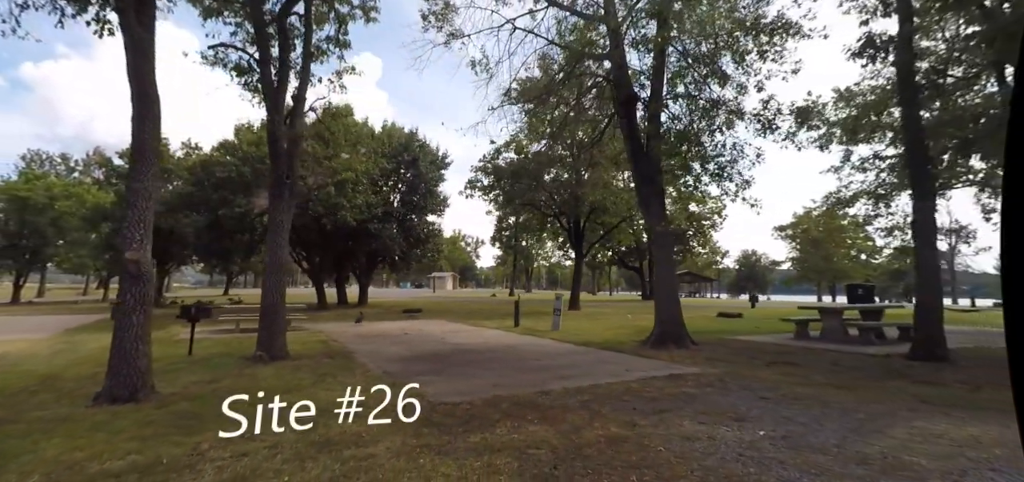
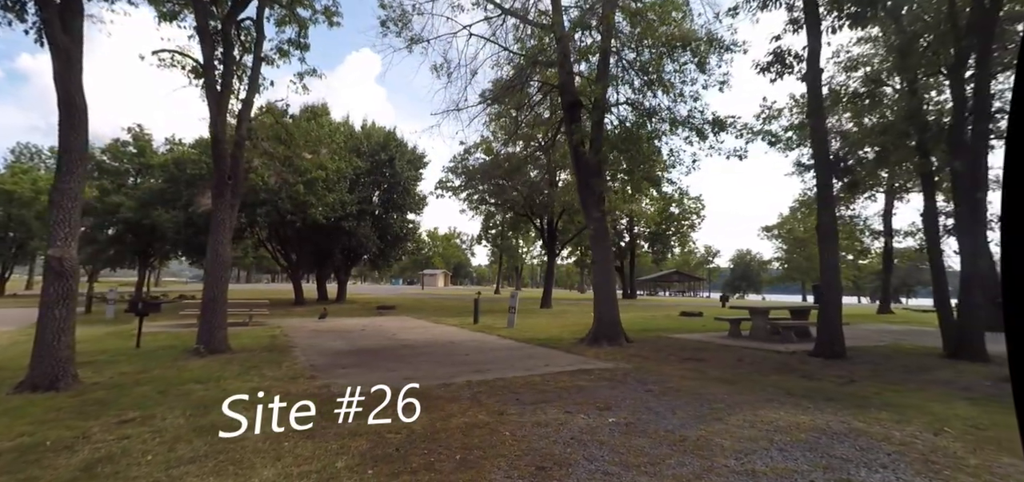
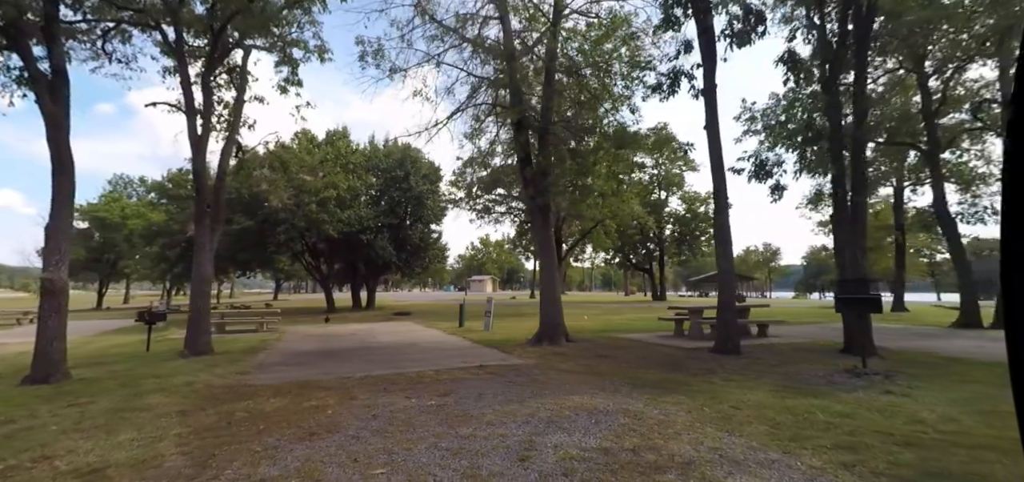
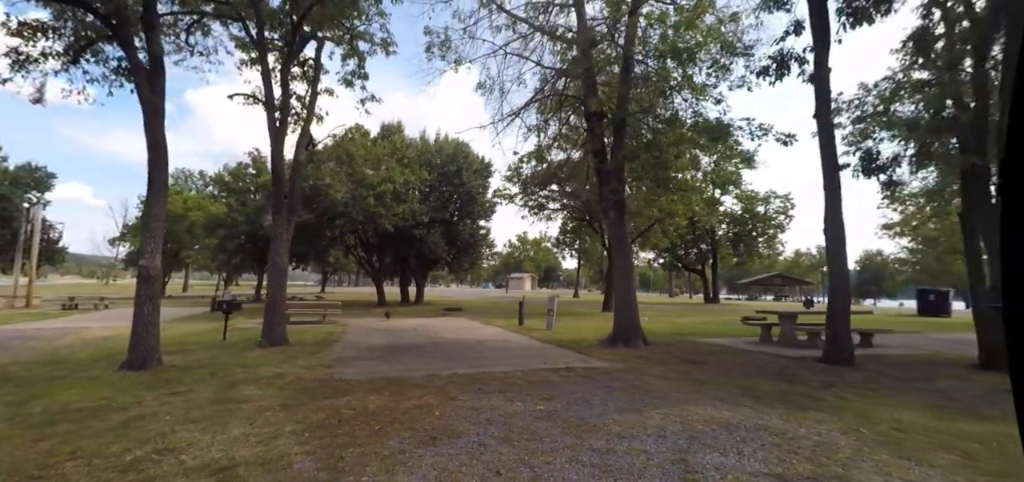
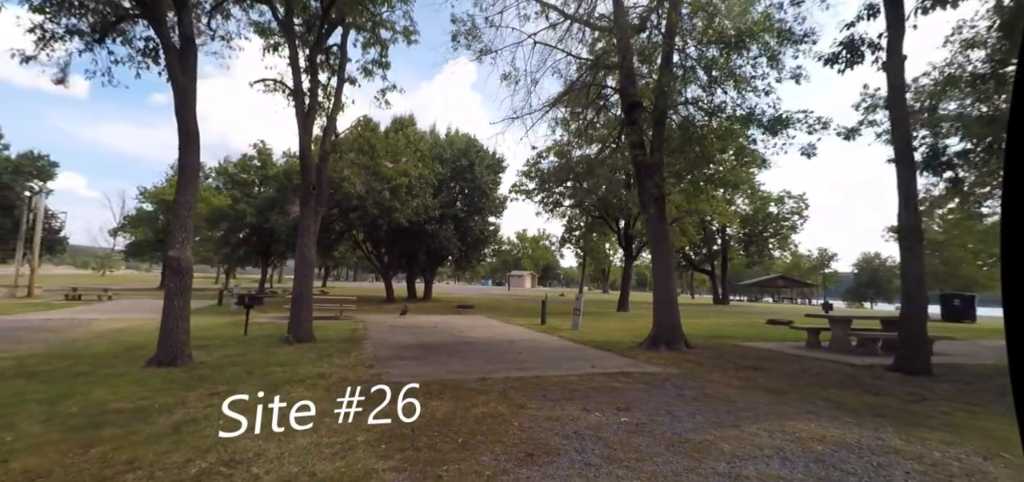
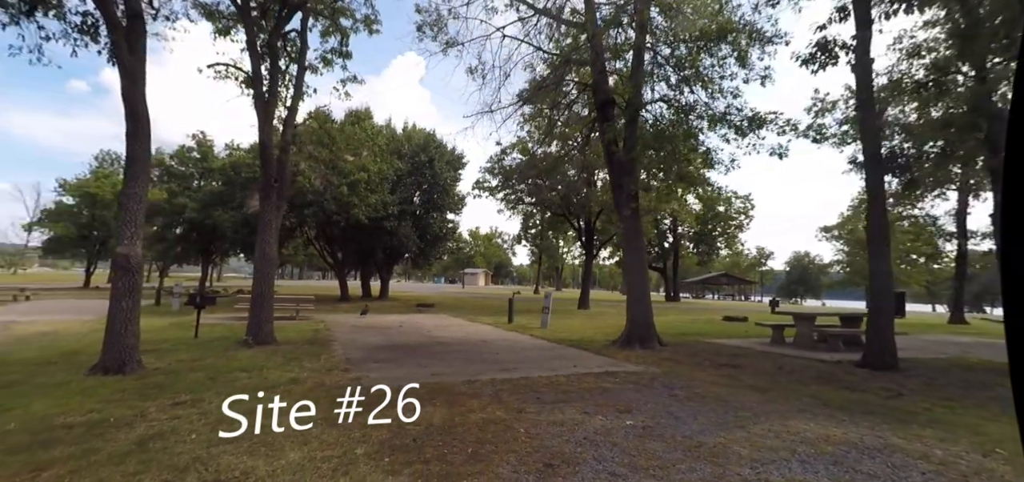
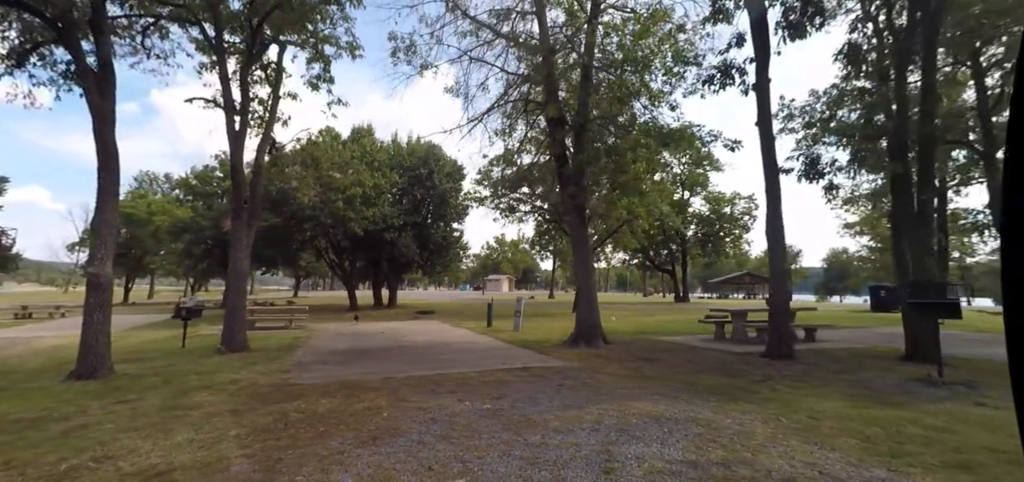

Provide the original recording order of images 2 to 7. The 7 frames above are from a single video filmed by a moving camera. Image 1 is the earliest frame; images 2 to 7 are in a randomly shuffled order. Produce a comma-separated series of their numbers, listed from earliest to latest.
2, 6, 5, 4, 7, 3
